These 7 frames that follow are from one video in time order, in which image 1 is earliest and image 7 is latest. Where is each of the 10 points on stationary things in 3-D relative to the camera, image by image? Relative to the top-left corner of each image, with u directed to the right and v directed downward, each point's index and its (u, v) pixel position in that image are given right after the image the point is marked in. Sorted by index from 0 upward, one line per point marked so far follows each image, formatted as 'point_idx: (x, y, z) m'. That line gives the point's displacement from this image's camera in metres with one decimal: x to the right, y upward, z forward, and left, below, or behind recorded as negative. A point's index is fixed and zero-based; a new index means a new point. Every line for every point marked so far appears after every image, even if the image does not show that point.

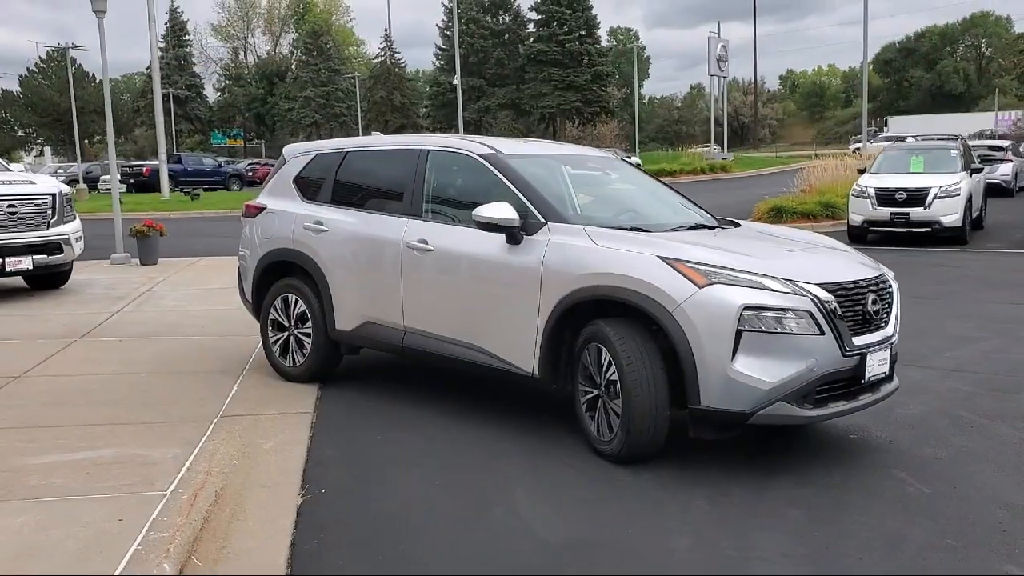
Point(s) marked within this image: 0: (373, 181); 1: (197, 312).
0: (-1.0, +0.7, +6.4) m
1: (-3.4, -0.3, +9.8) m
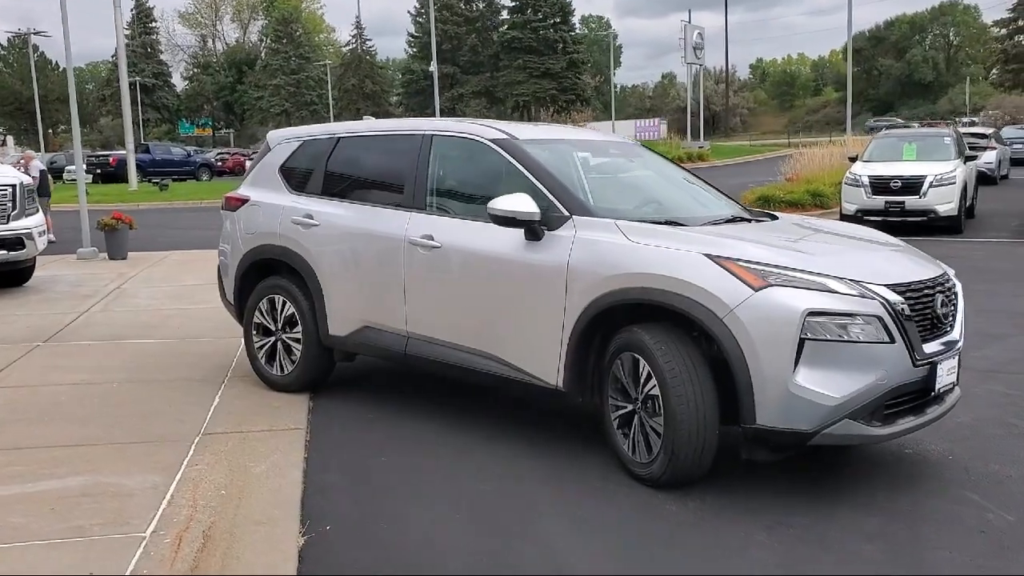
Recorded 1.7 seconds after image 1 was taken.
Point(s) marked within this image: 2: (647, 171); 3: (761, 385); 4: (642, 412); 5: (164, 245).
0: (-0.9, +0.7, +5.8) m
1: (-3.4, -0.2, +9.2) m
2: (+0.9, +0.7, +5.7) m
3: (+1.1, -0.4, +4.0) m
4: (+0.6, -0.6, +4.4) m
5: (-5.9, +0.7, +15.6) m
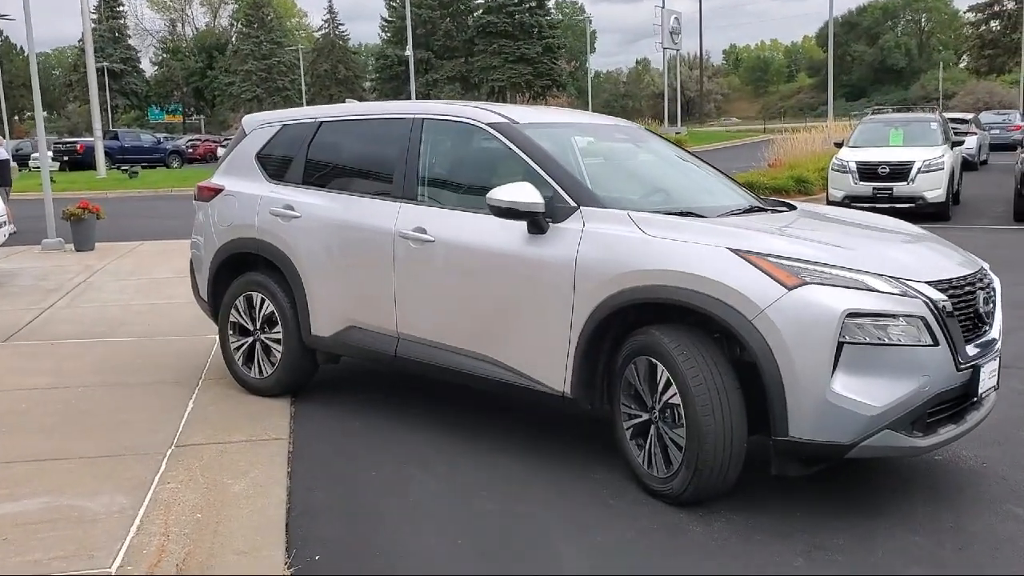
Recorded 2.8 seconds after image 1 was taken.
0: (-0.9, +0.8, +5.4) m
1: (-3.5, -0.2, +8.7) m
2: (+0.8, +0.8, +5.3) m
3: (+1.1, -0.4, +3.7) m
4: (+0.6, -0.6, +4.0) m
5: (-6.1, +0.9, +15.0) m
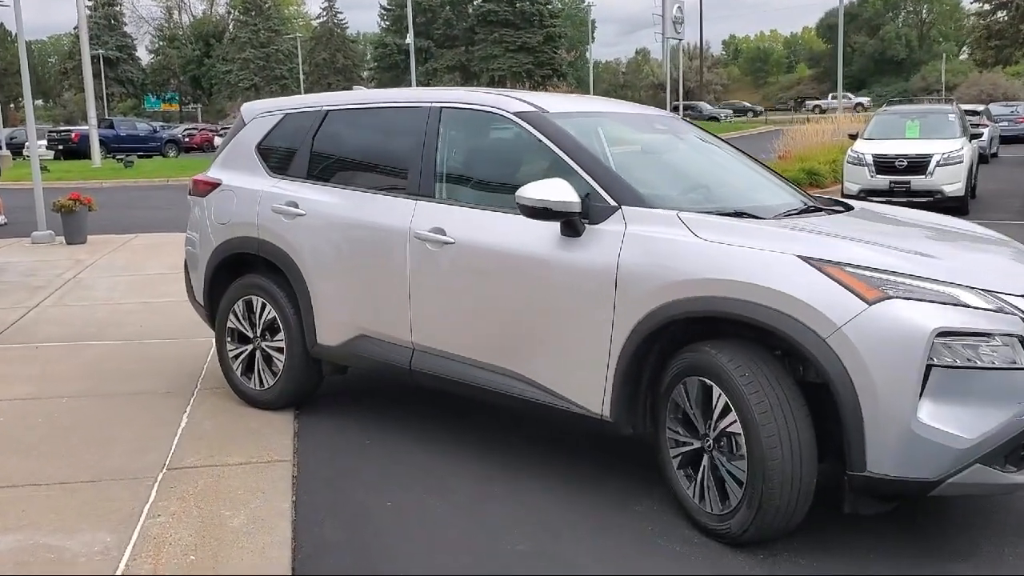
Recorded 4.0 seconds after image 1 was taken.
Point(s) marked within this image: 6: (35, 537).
0: (-0.8, +0.7, +4.9) m
1: (-3.4, -0.2, +8.2) m
2: (+1.0, +0.7, +4.8) m
3: (+1.3, -0.5, +3.2) m
4: (+0.8, -0.6, +3.5) m
5: (-6.0, +1.0, +14.5) m
6: (-1.9, -1.0, +3.6) m
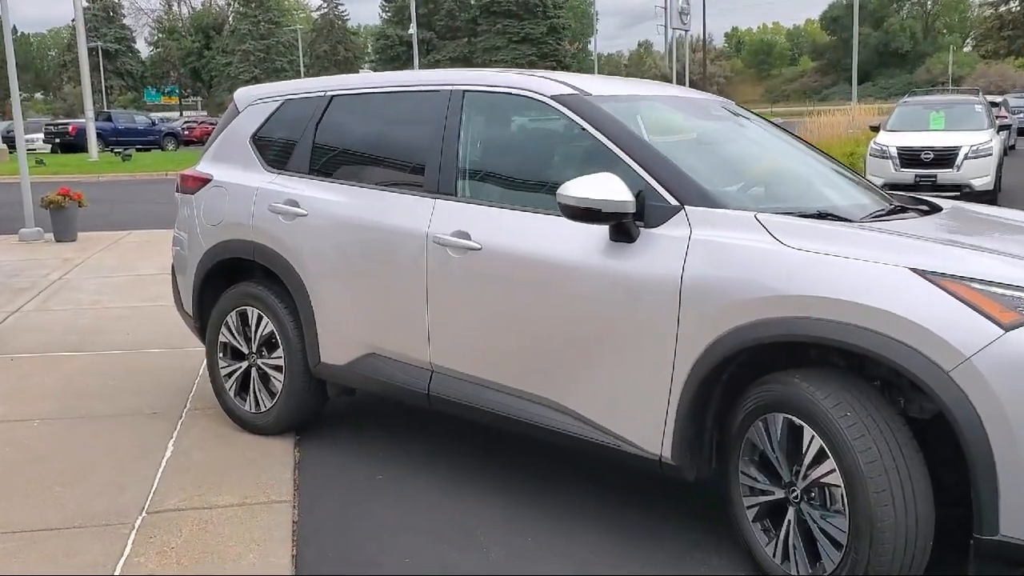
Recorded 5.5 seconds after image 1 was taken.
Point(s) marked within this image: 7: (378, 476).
0: (-0.6, +0.7, +4.3) m
1: (-3.2, -0.2, +7.6) m
2: (+1.1, +0.7, +4.2) m
3: (+1.4, -0.5, +2.6) m
4: (+0.9, -0.7, +2.9) m
5: (-5.9, +1.0, +13.9) m
6: (-1.7, -1.0, +3.0) m
7: (-0.6, -0.8, +4.0) m
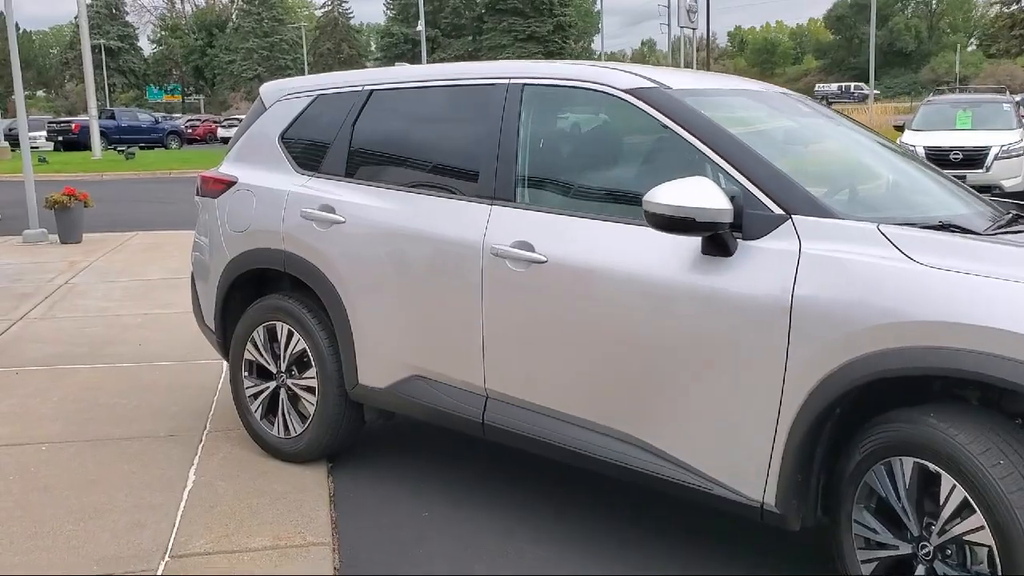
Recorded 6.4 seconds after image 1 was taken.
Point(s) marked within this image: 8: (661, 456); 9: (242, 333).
0: (-0.4, +0.6, +3.9) m
1: (-3.0, -0.2, +7.2) m
2: (+1.4, +0.6, +3.8) m
3: (+1.6, -0.6, +2.2) m
4: (+1.2, -0.8, +2.5) m
5: (-5.6, +0.9, +13.5) m
6: (-1.5, -1.1, +2.6) m
7: (-0.3, -0.9, +3.6) m
8: (+0.5, -0.6, +3.1) m
9: (-1.3, -0.2, +4.3) m
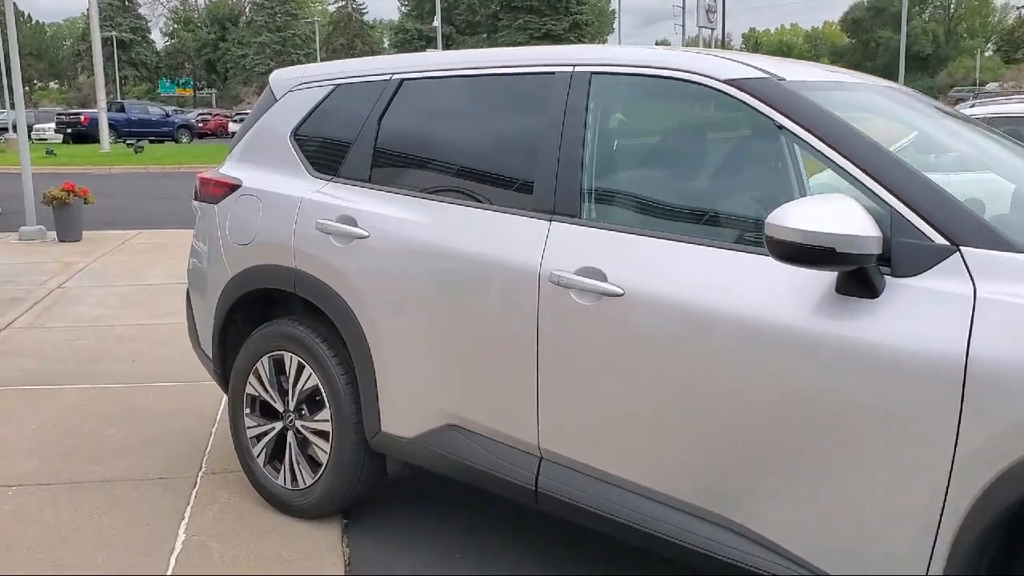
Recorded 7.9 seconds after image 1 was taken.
0: (-0.2, +0.5, +3.2) m
1: (-2.8, -0.3, +6.6) m
2: (+1.6, +0.5, +3.1) m
3: (+1.8, -0.7, +1.5) m
4: (+1.3, -0.9, +1.8) m
5: (-5.3, +0.9, +12.9) m
6: (-1.3, -1.2, +2.0) m
7: (-0.2, -1.0, +2.9) m
8: (+0.7, -0.7, +2.4) m
9: (-1.1, -0.3, +3.7) m
